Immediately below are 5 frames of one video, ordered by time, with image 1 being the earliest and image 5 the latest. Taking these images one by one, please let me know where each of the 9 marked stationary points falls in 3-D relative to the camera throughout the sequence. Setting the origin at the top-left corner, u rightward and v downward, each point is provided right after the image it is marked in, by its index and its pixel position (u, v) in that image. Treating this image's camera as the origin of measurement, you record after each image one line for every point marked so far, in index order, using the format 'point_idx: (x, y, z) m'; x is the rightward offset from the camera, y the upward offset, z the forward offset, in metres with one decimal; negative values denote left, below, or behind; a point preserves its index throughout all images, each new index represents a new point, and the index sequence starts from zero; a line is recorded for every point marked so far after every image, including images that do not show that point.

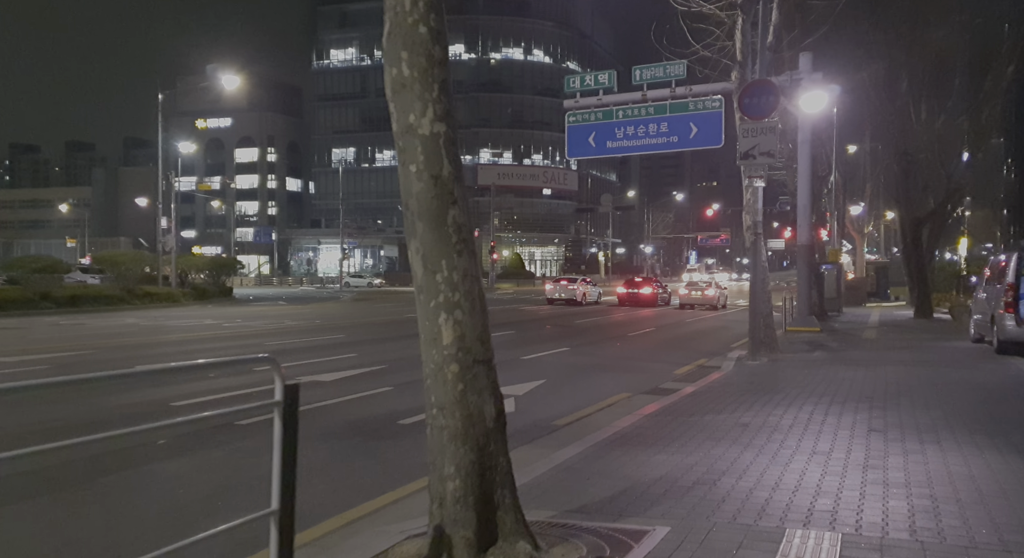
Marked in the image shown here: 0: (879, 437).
0: (+3.7, -1.6, +8.6) m
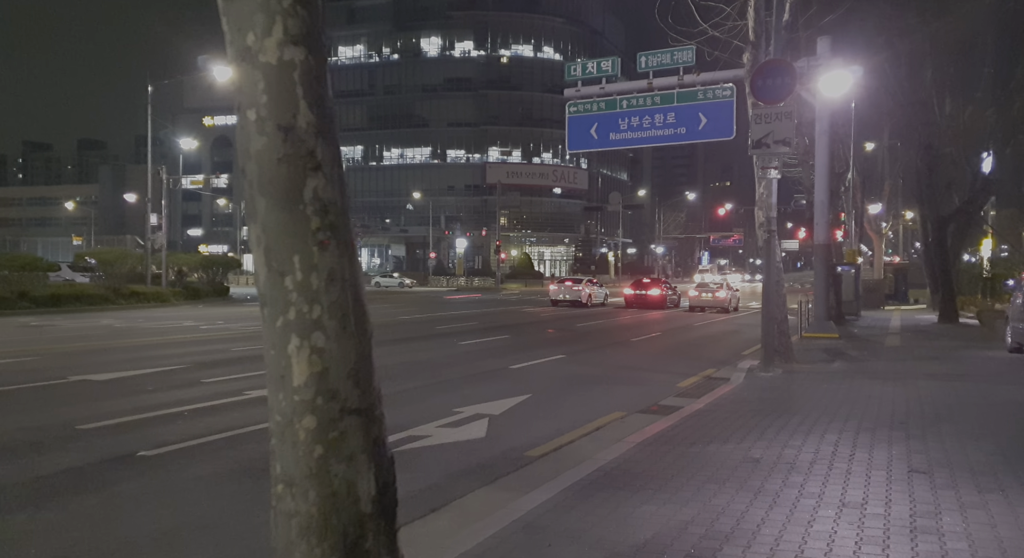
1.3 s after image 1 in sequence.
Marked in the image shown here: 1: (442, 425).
0: (+3.3, -1.6, +6.9) m
1: (-0.8, -1.7, +10.0) m
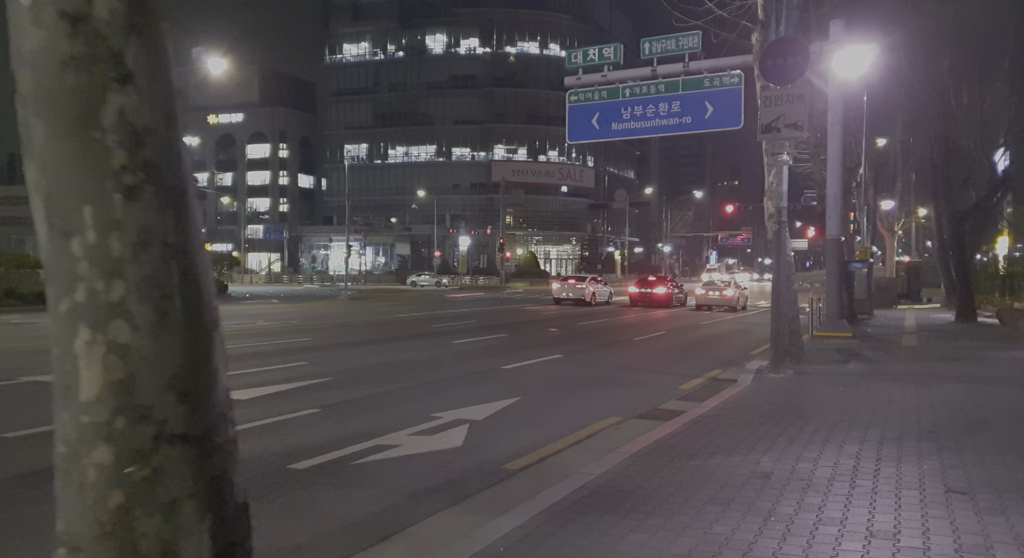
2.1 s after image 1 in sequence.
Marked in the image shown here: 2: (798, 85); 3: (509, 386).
0: (+3.1, -1.5, +5.8) m
1: (-1.0, -1.6, +8.9) m
2: (+4.8, +3.2, +14.2) m
3: (0.0, -1.7, +13.4) m
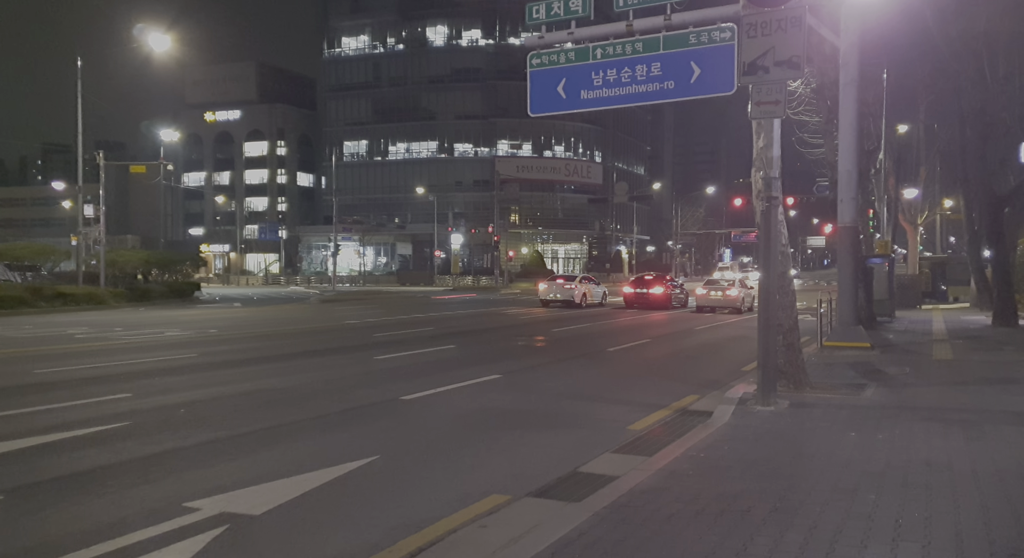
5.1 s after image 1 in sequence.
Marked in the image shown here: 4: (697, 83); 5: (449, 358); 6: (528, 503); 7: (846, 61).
0: (+1.6, -1.5, +1.9) m
1: (-2.4, -1.6, +5.1) m
2: (+3.4, +3.2, +10.3) m
3: (-1.4, -1.7, +9.6) m
4: (+3.9, +4.2, +18.1) m
5: (-1.5, -1.6, +17.9) m
6: (+0.1, -1.7, +6.6) m
7: (+6.4, +4.2, +16.4) m
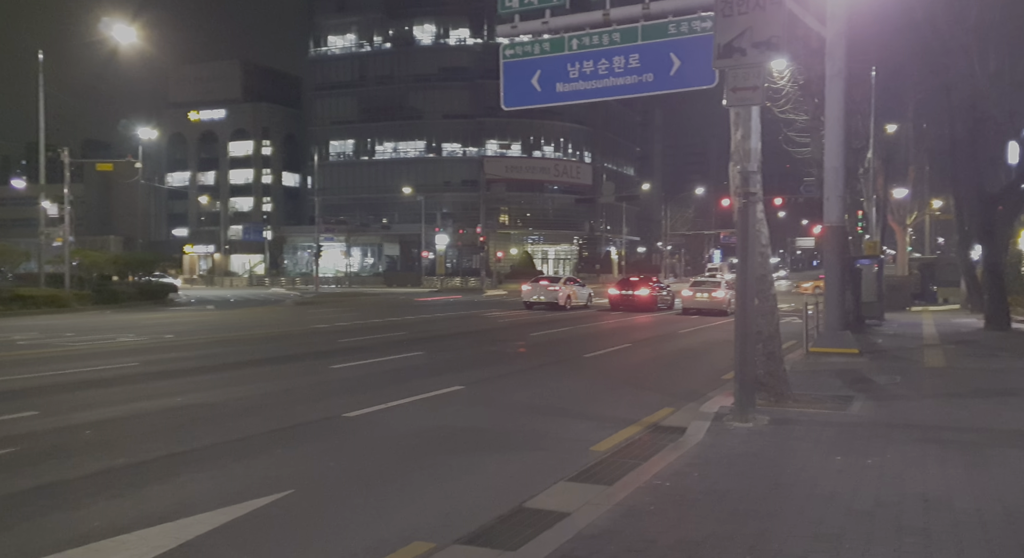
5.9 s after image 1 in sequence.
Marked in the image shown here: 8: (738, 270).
0: (+1.1, -1.6, +0.9) m
1: (-2.9, -1.7, +4.1) m
2: (+2.8, +3.2, +9.3) m
3: (-1.9, -1.7, +8.5) m
4: (+3.3, +4.1, +17.1) m
5: (-2.1, -1.7, +16.8) m
6: (-0.4, -1.8, +5.6) m
7: (+5.8, +4.1, +15.4) m
8: (+2.6, +0.1, +9.7) m
